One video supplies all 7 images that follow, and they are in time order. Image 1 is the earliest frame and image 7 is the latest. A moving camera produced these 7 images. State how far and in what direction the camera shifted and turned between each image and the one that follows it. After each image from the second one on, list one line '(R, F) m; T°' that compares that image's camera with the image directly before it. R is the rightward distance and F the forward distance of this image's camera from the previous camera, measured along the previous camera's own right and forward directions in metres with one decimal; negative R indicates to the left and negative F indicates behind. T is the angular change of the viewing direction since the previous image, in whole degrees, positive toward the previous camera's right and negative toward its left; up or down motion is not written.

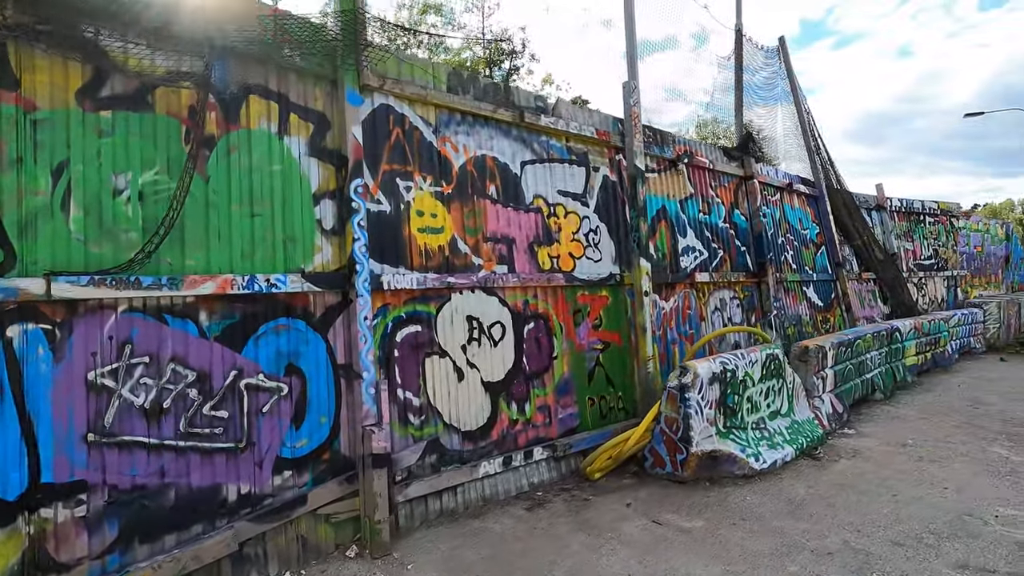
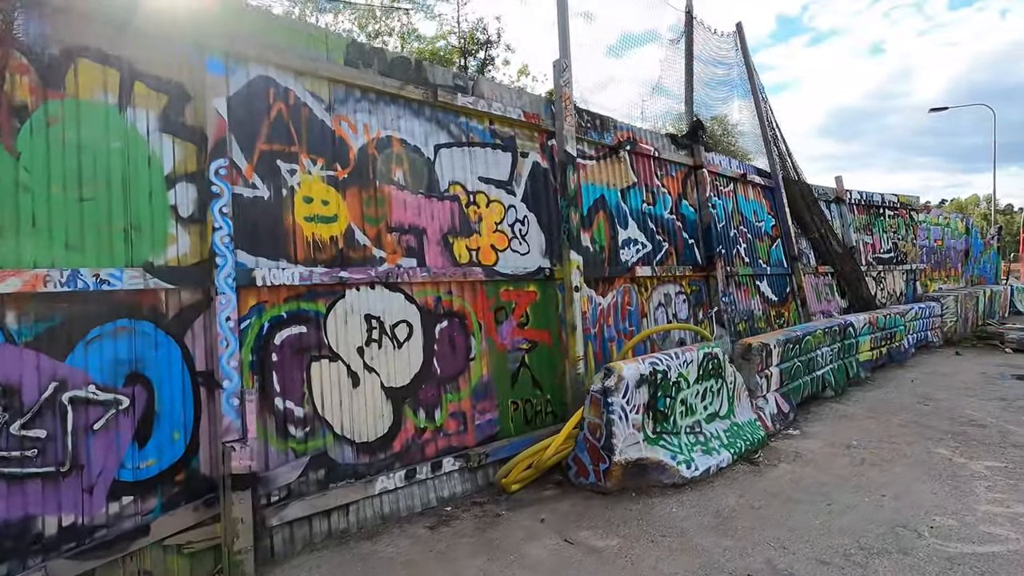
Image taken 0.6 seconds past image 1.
(+0.6, +0.4) m; +2°
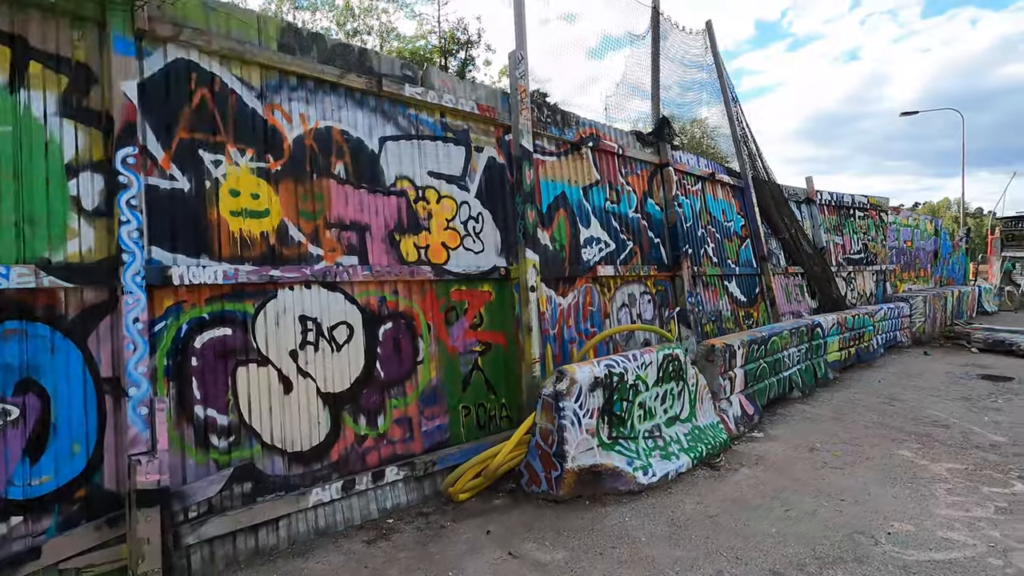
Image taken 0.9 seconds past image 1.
(+0.3, +0.2) m; +2°
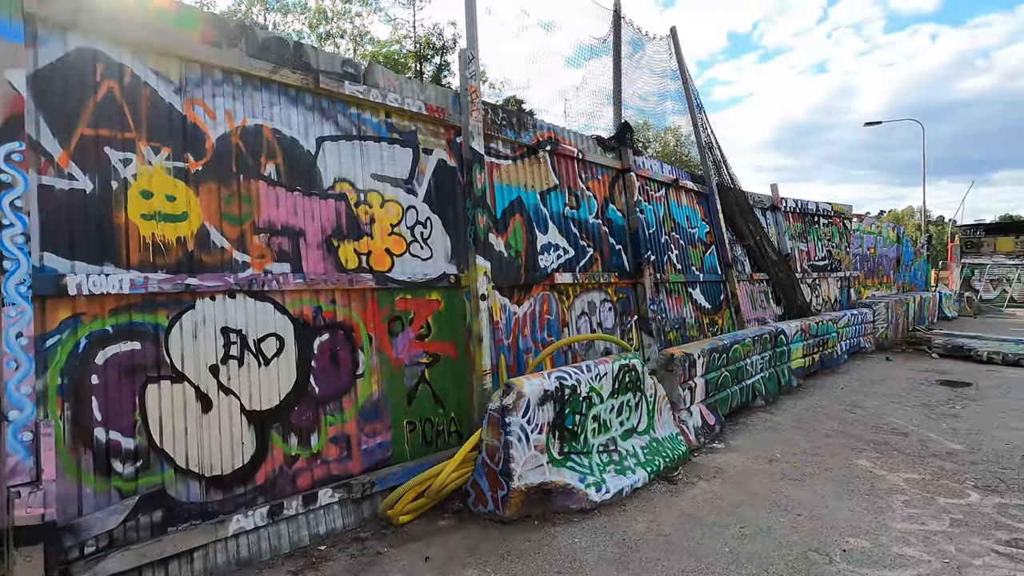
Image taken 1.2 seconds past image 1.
(+0.2, +0.2) m; +2°
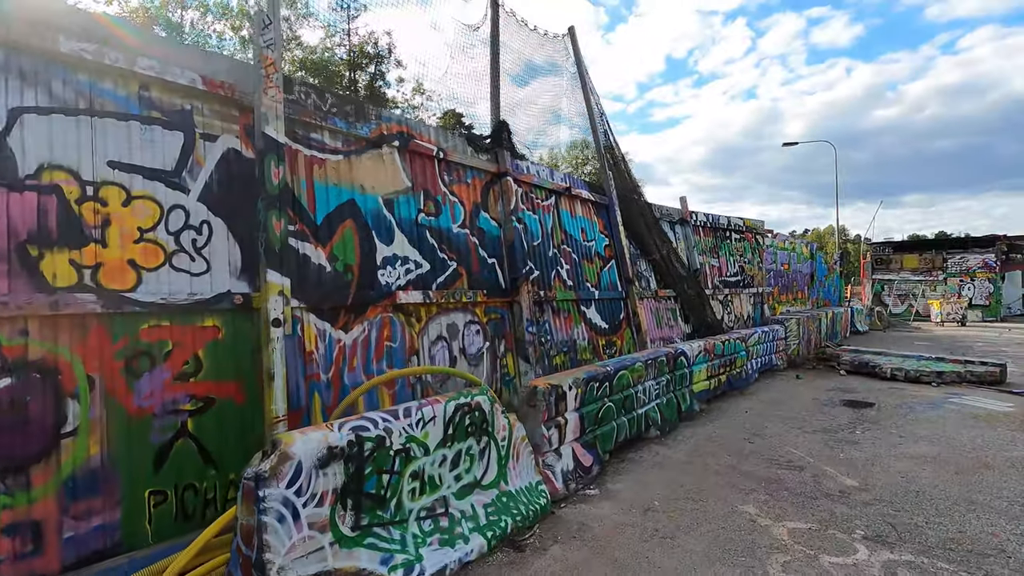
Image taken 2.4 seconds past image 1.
(+1.0, +0.9) m; +6°
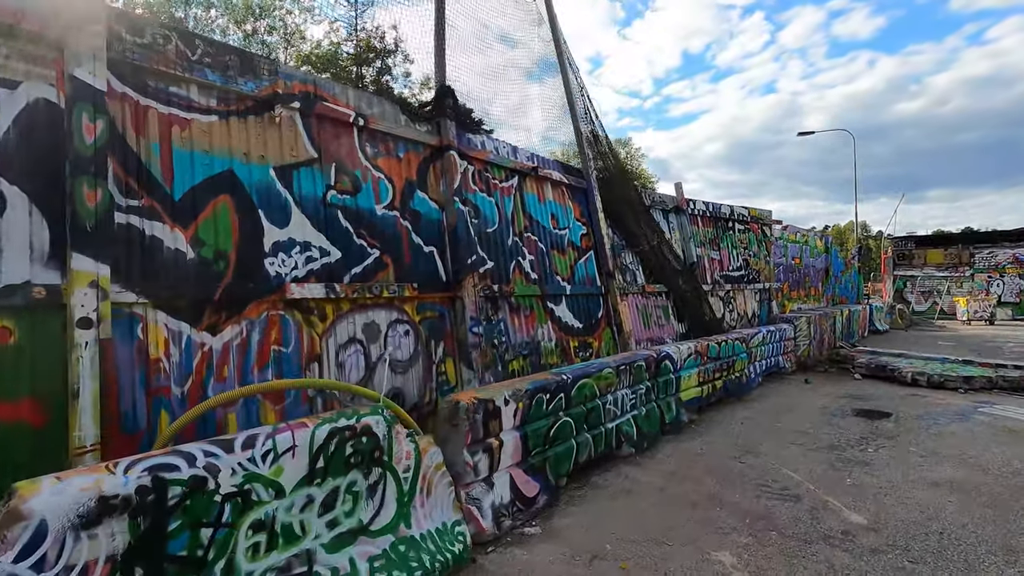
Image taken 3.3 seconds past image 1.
(+0.7, +0.9) m; -2°
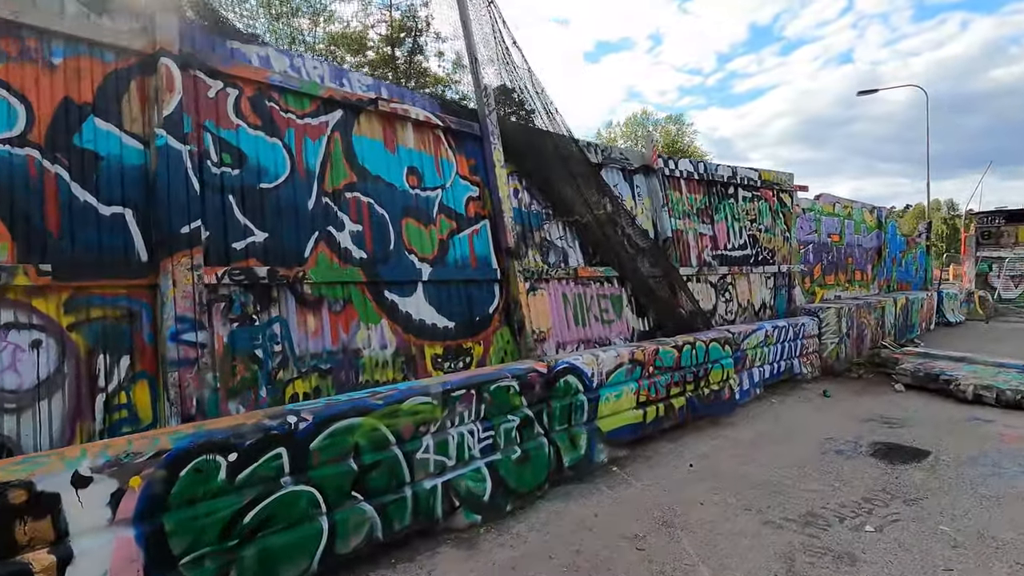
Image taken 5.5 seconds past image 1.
(+2.0, +2.1) m; -6°
